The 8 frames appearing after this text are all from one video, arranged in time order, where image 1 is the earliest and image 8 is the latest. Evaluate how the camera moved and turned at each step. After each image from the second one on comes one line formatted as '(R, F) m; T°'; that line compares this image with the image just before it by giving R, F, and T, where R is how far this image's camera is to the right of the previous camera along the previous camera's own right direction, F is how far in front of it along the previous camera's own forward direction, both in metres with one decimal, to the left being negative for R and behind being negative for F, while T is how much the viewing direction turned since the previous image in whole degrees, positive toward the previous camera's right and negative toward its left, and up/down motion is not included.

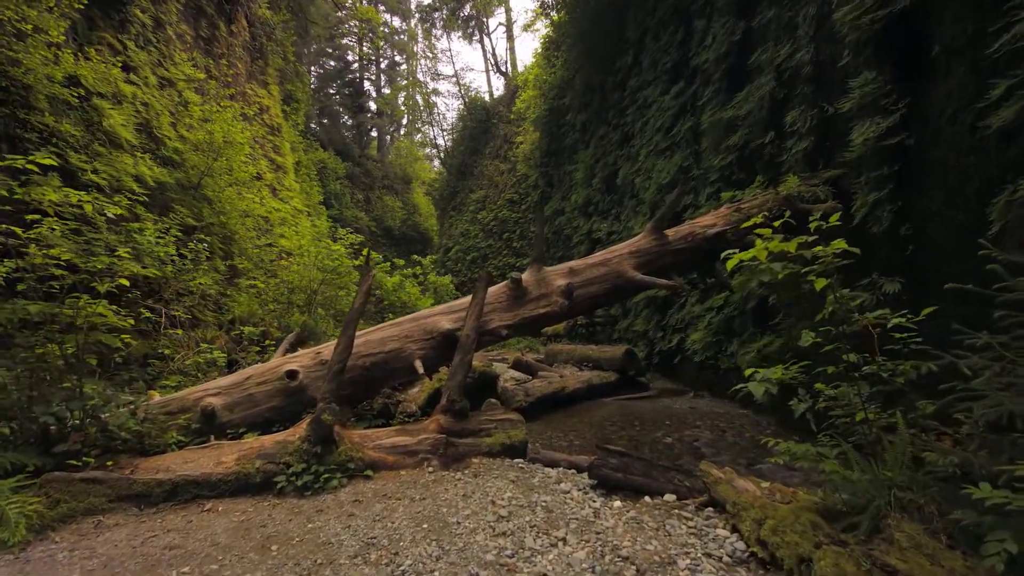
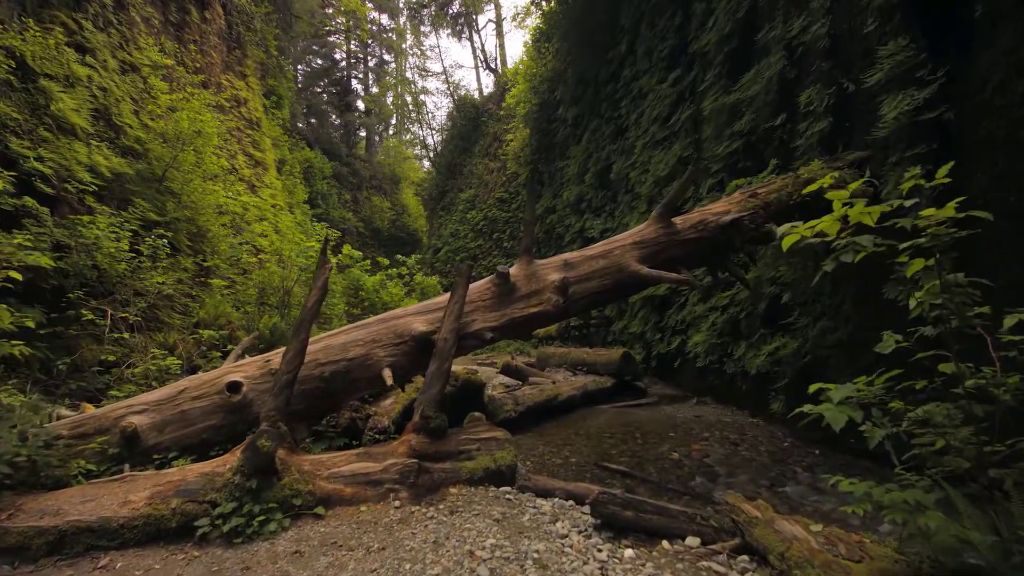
(0.0, +0.6) m; +1°
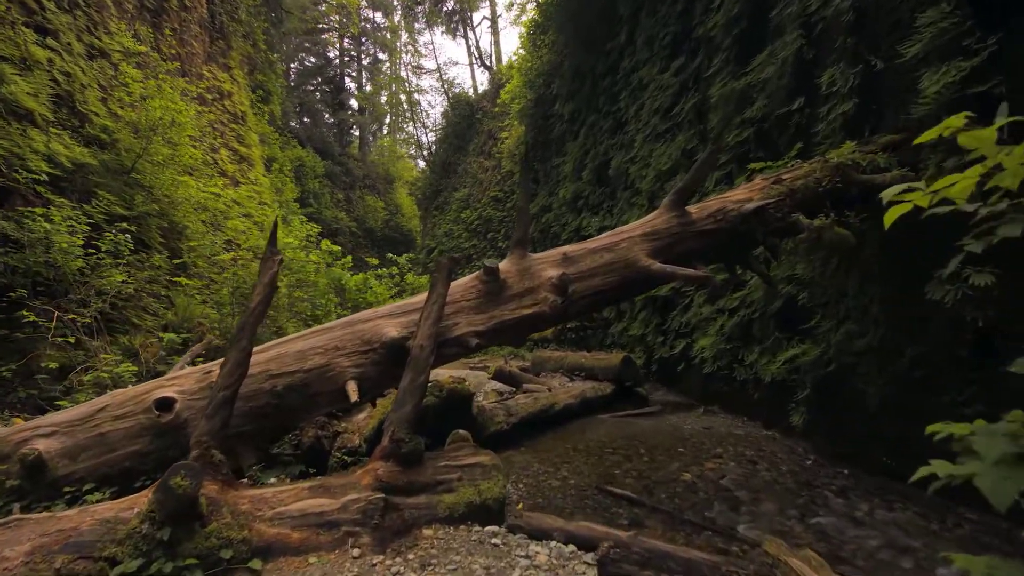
(0.0, +0.5) m; +1°
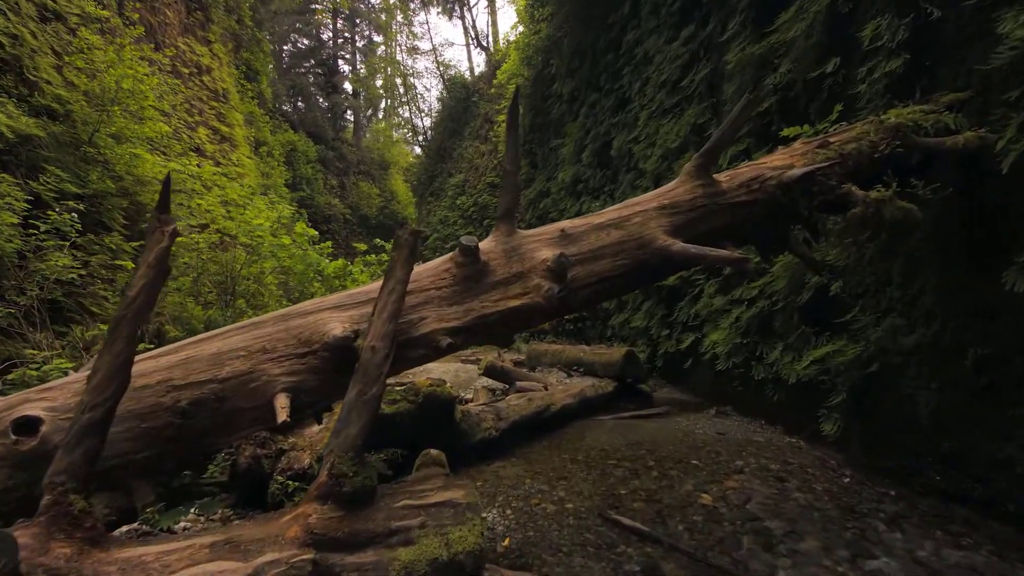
(+0.1, +0.6) m; 0°
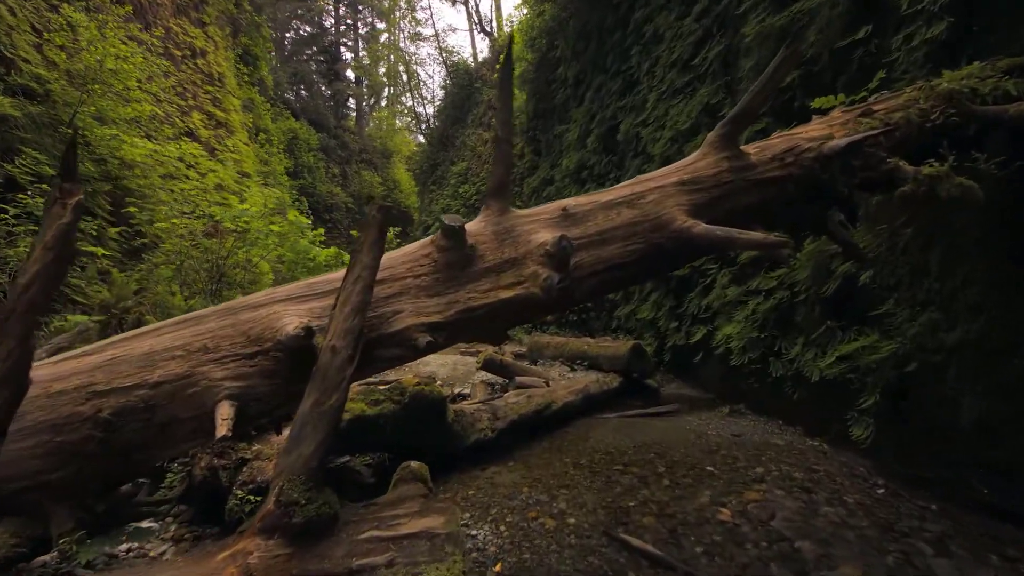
(0.0, +0.3) m; -1°
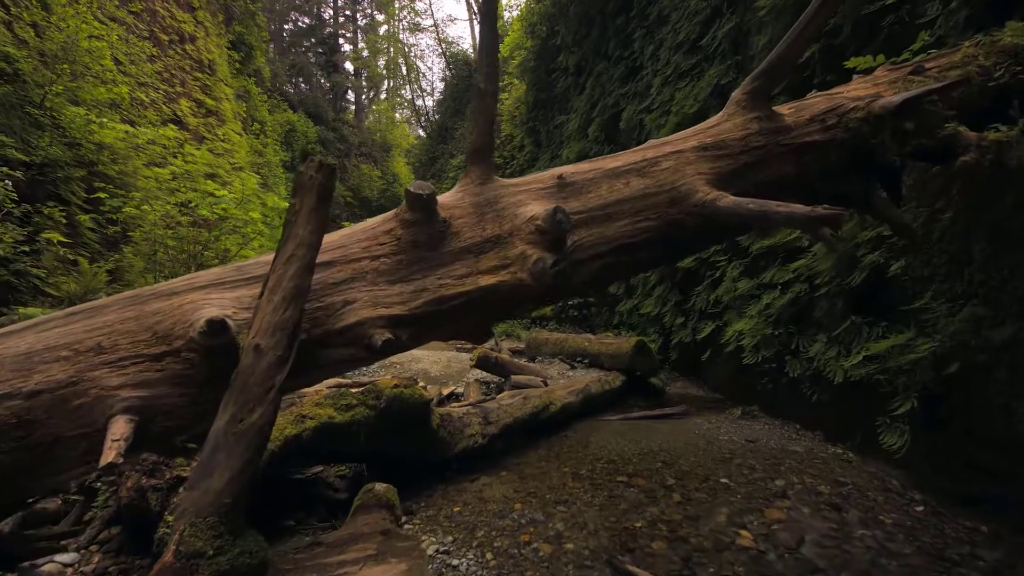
(+0.1, +0.4) m; 0°
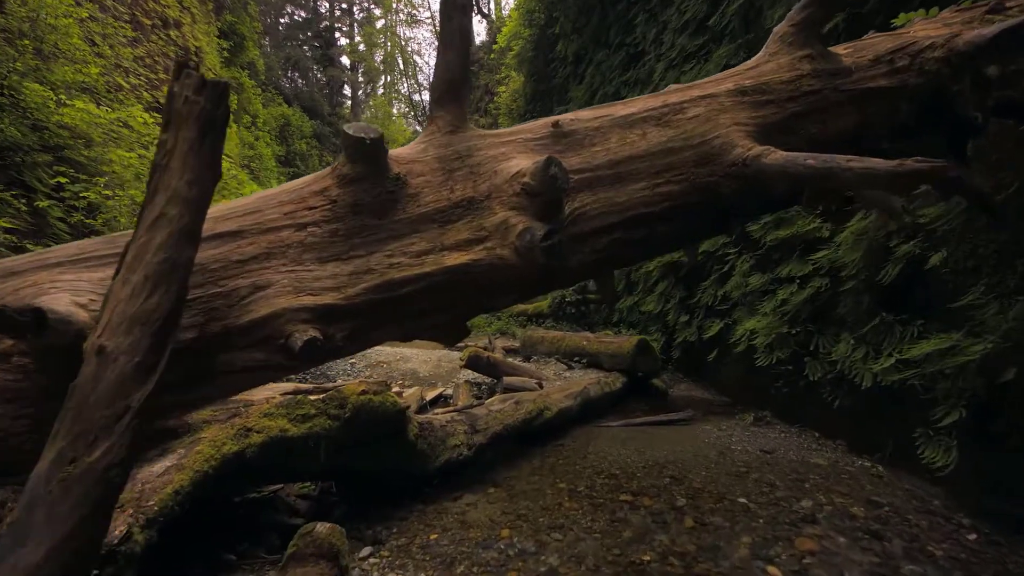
(0.0, +0.4) m; 0°
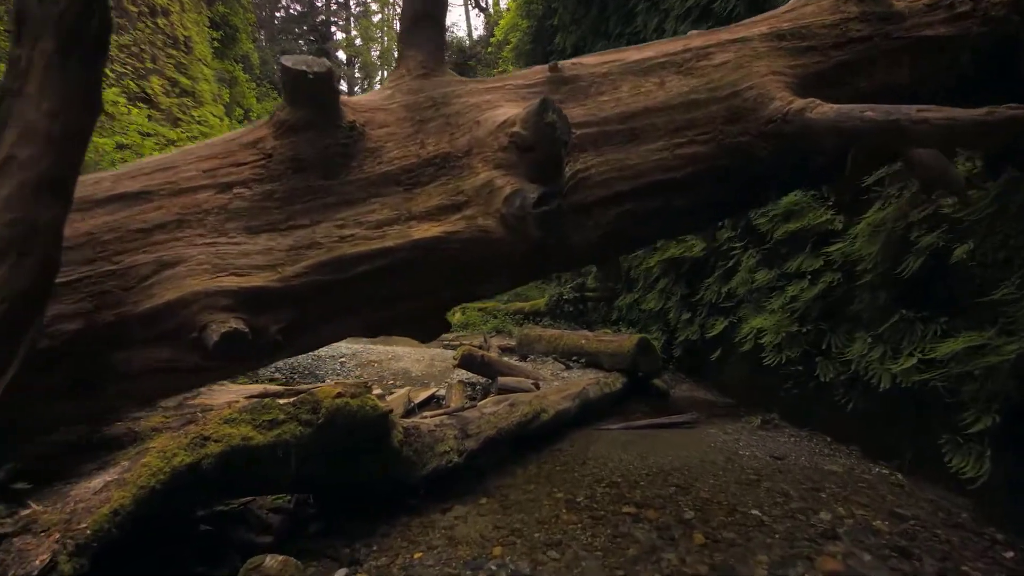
(0.0, +0.2) m; 0°
